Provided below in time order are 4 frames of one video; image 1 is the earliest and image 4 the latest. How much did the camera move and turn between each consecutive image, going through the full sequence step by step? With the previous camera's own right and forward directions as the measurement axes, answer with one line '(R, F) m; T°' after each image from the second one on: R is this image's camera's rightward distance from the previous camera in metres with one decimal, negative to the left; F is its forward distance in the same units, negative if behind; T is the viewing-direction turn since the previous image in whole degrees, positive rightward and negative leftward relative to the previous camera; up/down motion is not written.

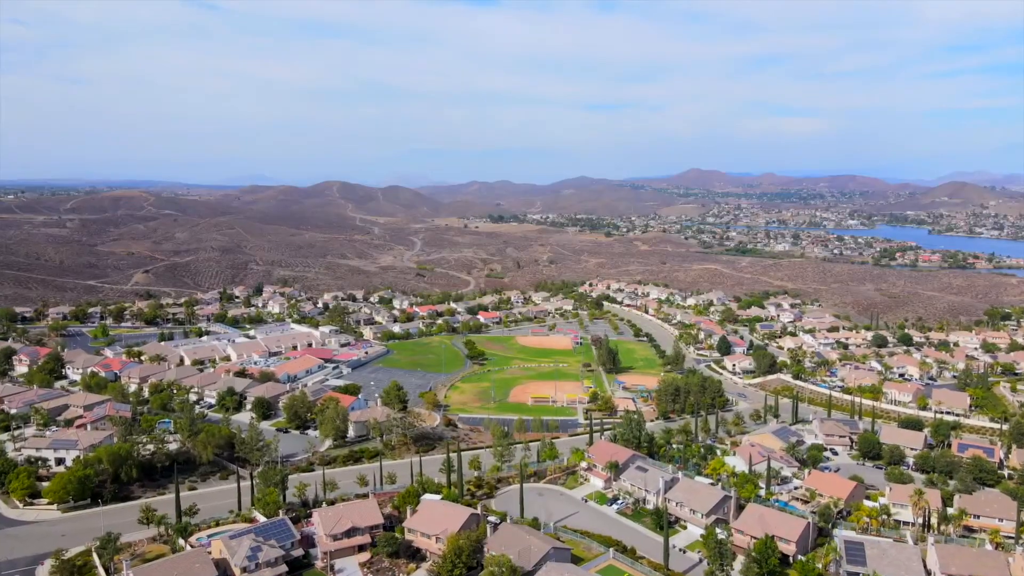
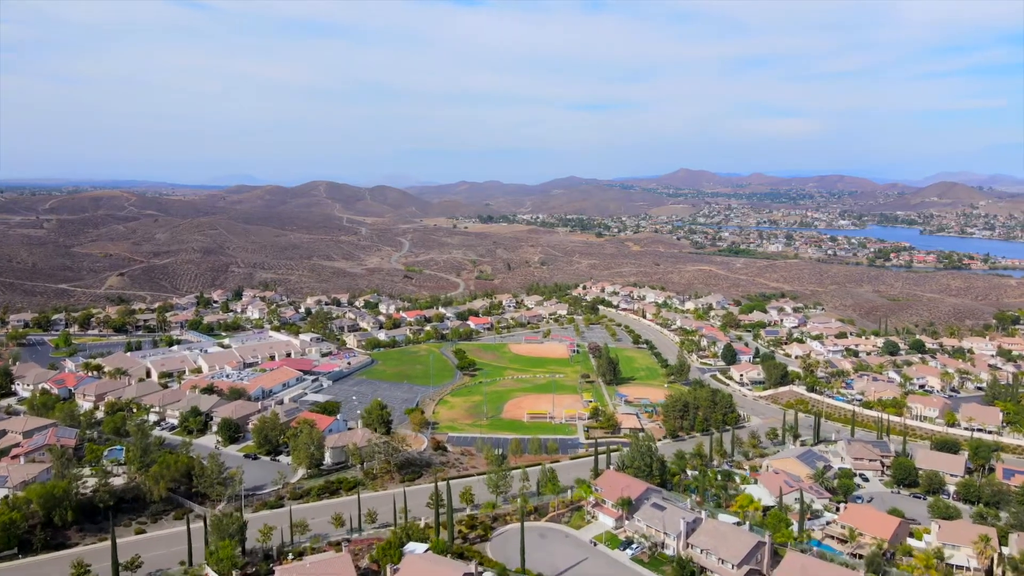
(-0.3, +3.6) m; +1°
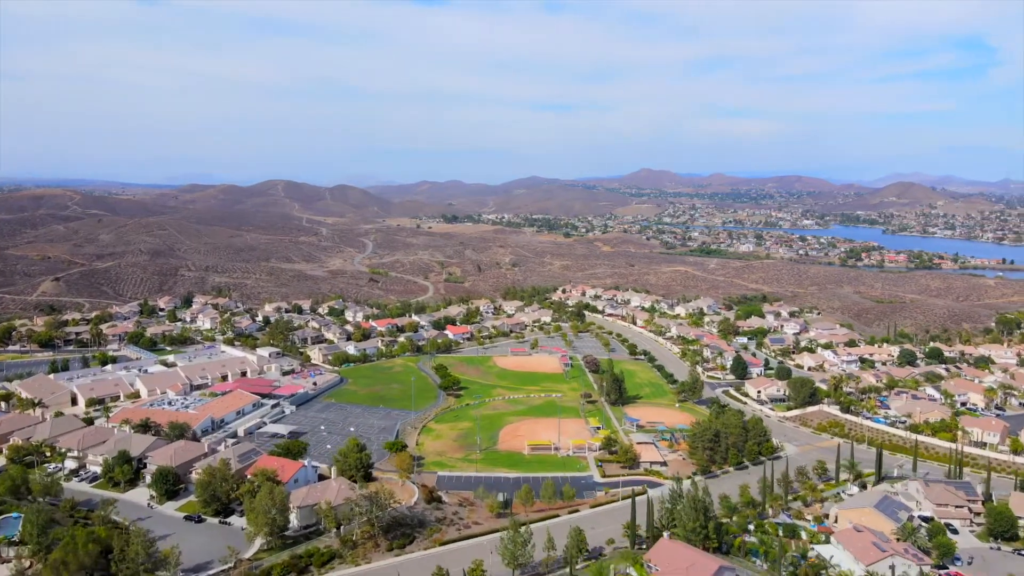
(-1.8, +6.3) m; +3°
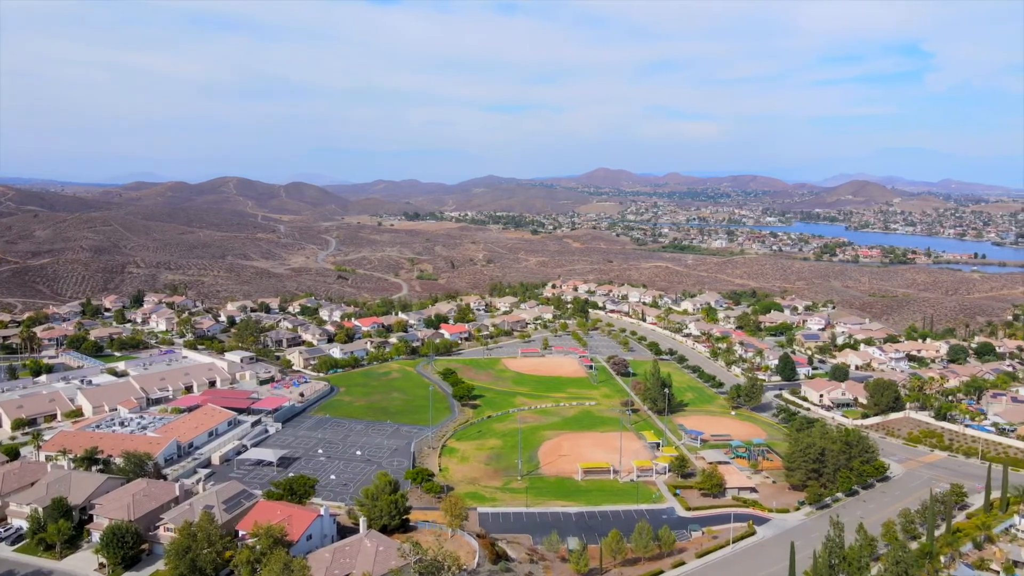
(-3.7, +7.3) m; +4°
